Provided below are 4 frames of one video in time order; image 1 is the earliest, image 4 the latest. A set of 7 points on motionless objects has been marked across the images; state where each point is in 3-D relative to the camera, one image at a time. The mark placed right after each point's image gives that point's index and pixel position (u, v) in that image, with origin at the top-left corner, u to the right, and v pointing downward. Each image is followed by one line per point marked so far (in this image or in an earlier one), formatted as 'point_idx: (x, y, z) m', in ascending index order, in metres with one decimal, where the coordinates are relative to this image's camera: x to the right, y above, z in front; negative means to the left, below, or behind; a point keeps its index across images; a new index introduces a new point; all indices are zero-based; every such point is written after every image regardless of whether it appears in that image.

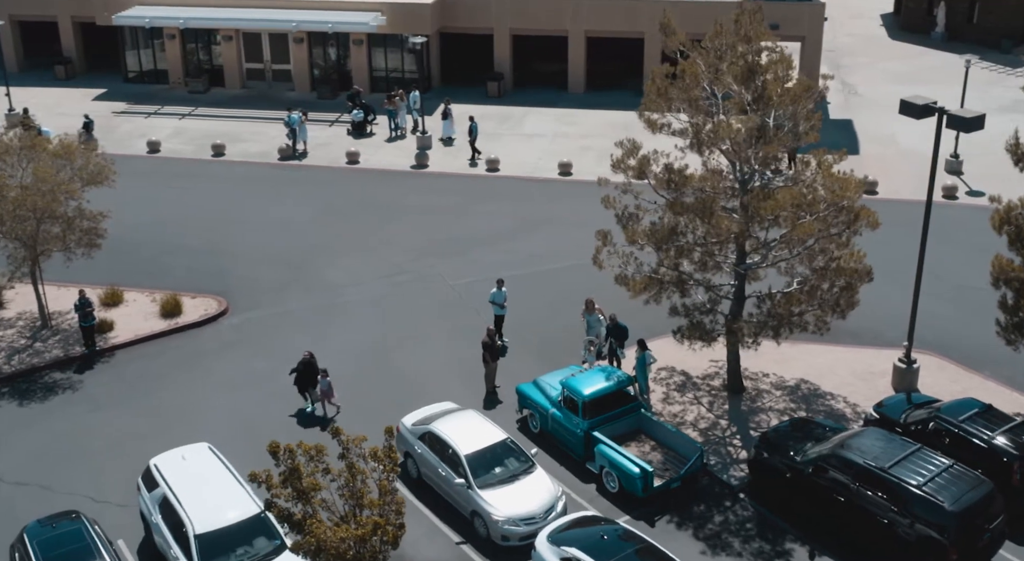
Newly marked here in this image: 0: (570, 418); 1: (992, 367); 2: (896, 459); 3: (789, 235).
0: (+1.0, -2.3, +17.0) m
1: (+9.2, -1.7, +19.7) m
2: (+5.4, -2.5, +14.5) m
3: (+4.5, +0.7, +16.6) m
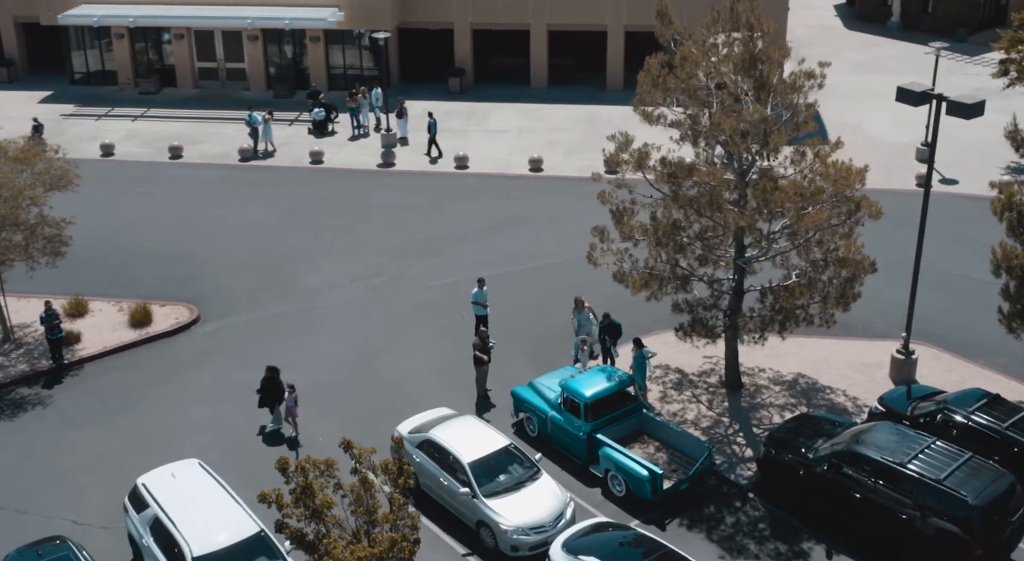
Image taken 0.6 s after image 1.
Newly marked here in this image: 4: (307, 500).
0: (+0.9, -2.2, +16.4) m
1: (+9.0, -1.4, +19.6) m
2: (+5.5, -2.4, +14.2) m
3: (+4.5, +0.8, +16.2) m
4: (-2.2, -2.4, +11.1) m
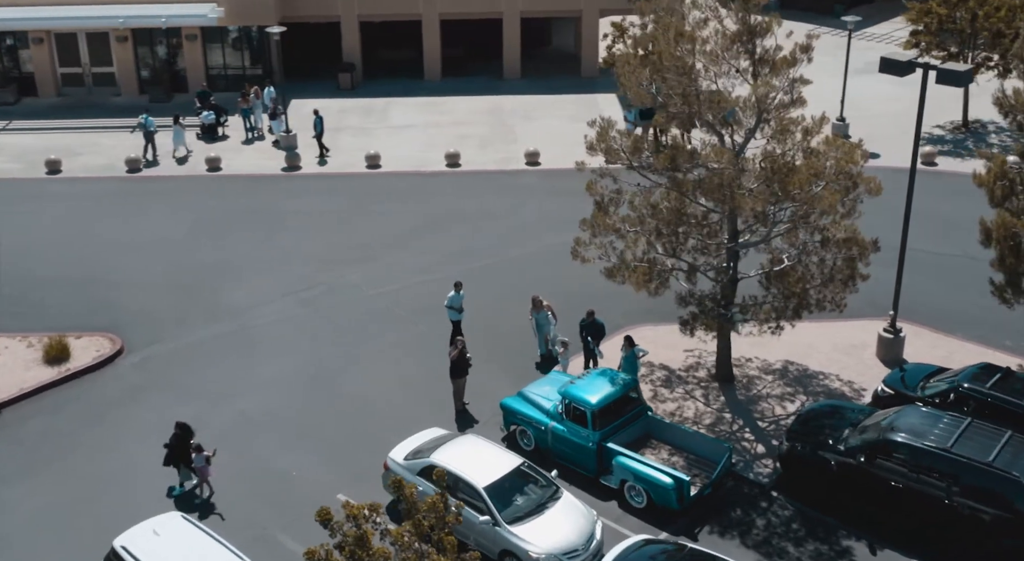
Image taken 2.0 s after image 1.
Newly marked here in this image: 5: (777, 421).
0: (+1.0, -2.2, +15.3) m
1: (+8.5, -0.9, +19.5) m
2: (+5.8, -2.1, +13.7) m
3: (+4.3, +1.1, +15.5) m
4: (-1.4, -2.6, +9.5) m
5: (+4.2, -2.2, +16.4) m
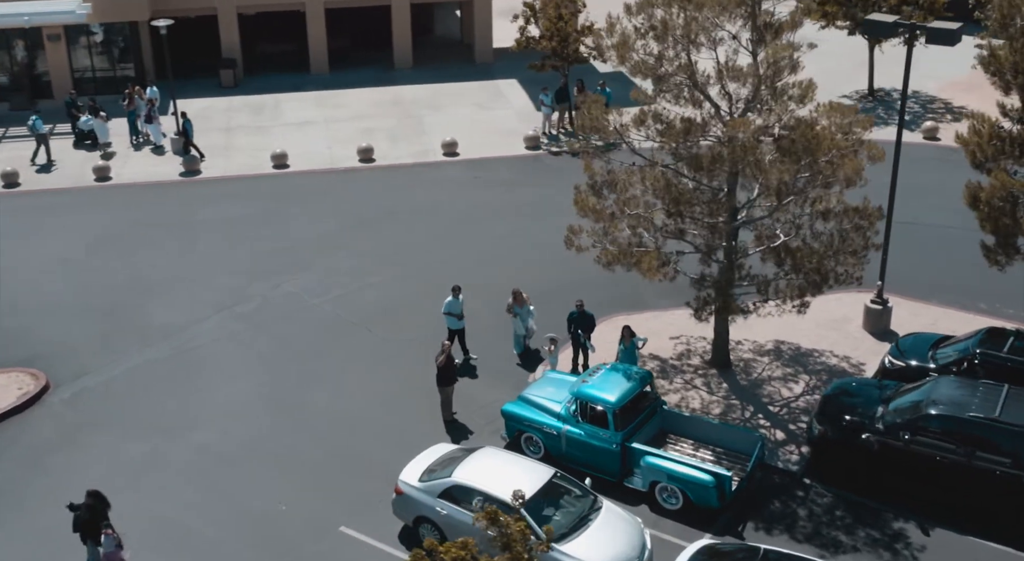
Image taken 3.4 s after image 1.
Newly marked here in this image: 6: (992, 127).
0: (+1.2, -2.1, +14.3) m
1: (+7.9, -0.2, +19.5) m
2: (+6.2, -1.6, +13.4) m
3: (+4.2, +1.4, +14.9) m
4: (-0.4, -2.6, +8.2) m
5: (+4.2, -1.9, +15.8) m
6: (+7.4, +2.4, +15.9) m
